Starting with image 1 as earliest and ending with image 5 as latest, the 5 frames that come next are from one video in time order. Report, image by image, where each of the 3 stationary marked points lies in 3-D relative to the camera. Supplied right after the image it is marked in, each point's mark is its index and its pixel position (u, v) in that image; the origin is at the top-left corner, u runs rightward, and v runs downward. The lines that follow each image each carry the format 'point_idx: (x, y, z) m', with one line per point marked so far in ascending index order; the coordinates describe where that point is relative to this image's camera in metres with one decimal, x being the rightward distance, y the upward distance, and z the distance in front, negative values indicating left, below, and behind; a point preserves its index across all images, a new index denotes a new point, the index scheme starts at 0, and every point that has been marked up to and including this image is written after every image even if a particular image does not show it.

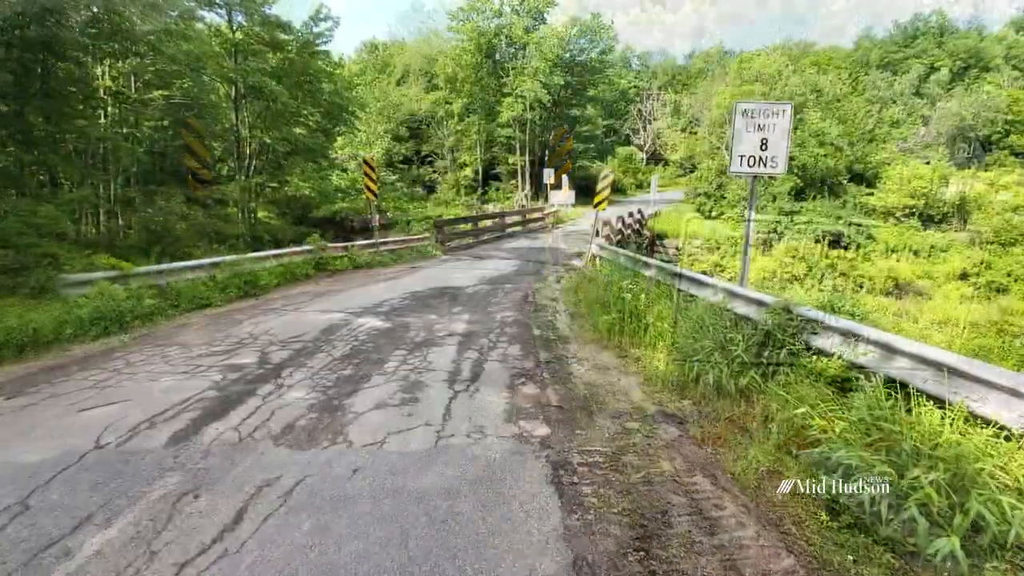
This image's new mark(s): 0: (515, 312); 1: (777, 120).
0: (0.0, -0.4, +7.7) m
1: (+2.9, +1.8, +5.7) m
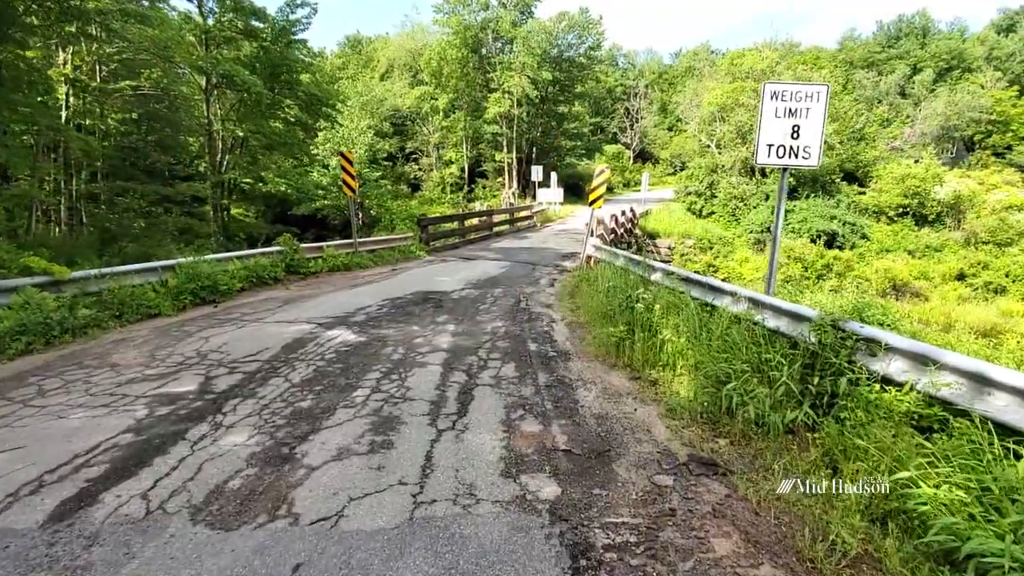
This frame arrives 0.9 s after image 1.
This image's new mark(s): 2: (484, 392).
0: (-0.1, -0.4, +6.9) m
1: (+2.9, +1.8, +5.0) m
2: (-0.2, -0.9, +4.3) m
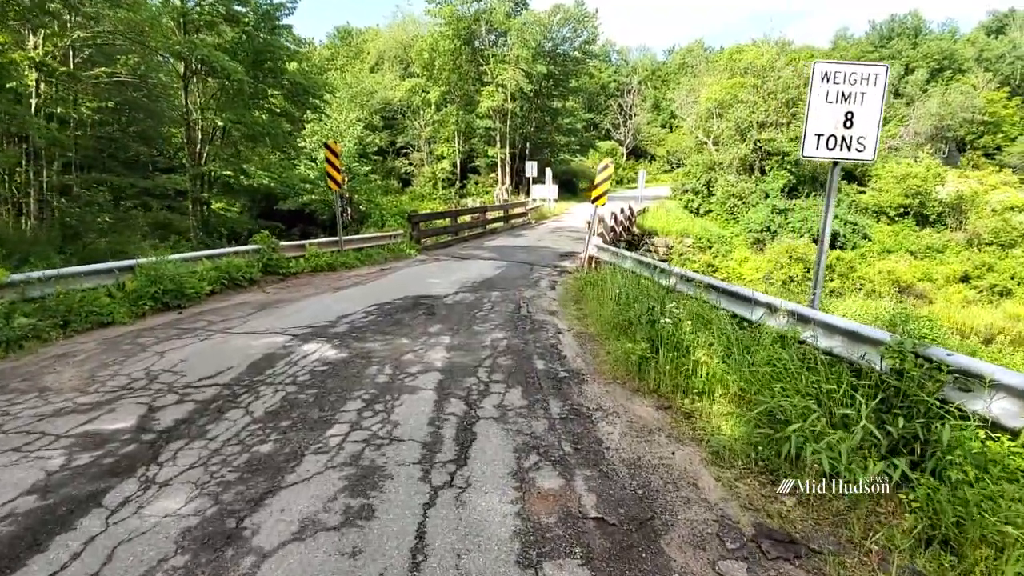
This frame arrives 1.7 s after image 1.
0: (-0.1, -0.5, +6.1) m
1: (+2.9, +1.6, +4.3) m
2: (-0.2, -1.0, +3.5) m
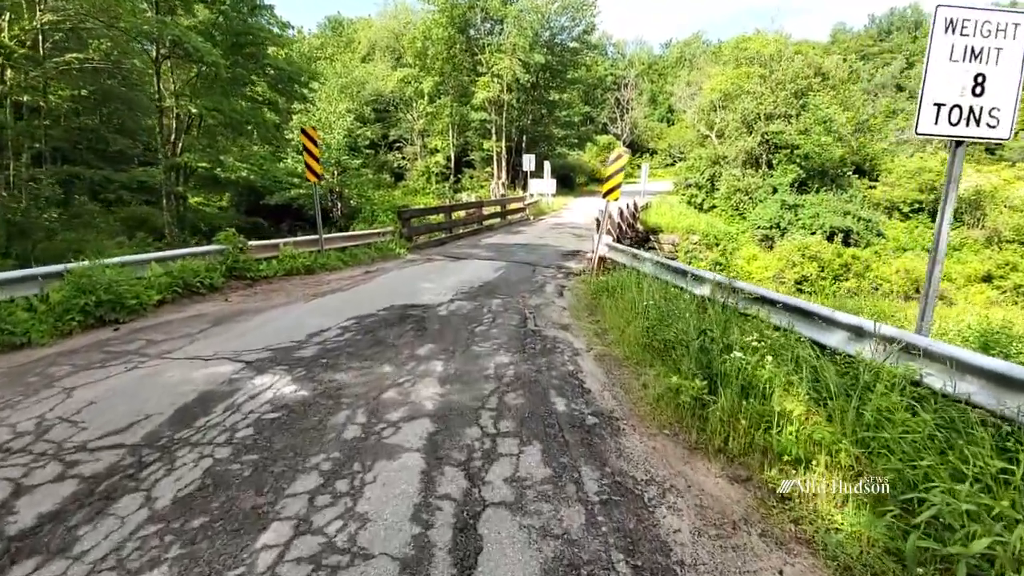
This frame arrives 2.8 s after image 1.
0: (0.0, -0.7, +5.0) m
1: (+3.0, +1.5, +3.2) m
2: (-0.1, -1.1, +2.4) m
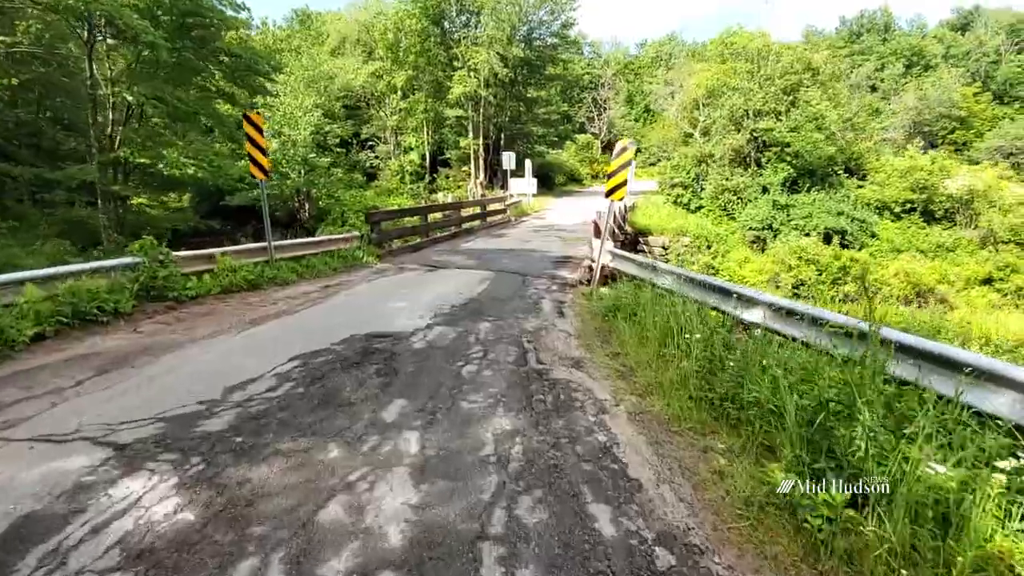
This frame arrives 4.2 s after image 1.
0: (+0.1, -0.9, +3.6) m
1: (+3.1, +1.3, +1.9) m
2: (+0.1, -1.3, +1.0) m
